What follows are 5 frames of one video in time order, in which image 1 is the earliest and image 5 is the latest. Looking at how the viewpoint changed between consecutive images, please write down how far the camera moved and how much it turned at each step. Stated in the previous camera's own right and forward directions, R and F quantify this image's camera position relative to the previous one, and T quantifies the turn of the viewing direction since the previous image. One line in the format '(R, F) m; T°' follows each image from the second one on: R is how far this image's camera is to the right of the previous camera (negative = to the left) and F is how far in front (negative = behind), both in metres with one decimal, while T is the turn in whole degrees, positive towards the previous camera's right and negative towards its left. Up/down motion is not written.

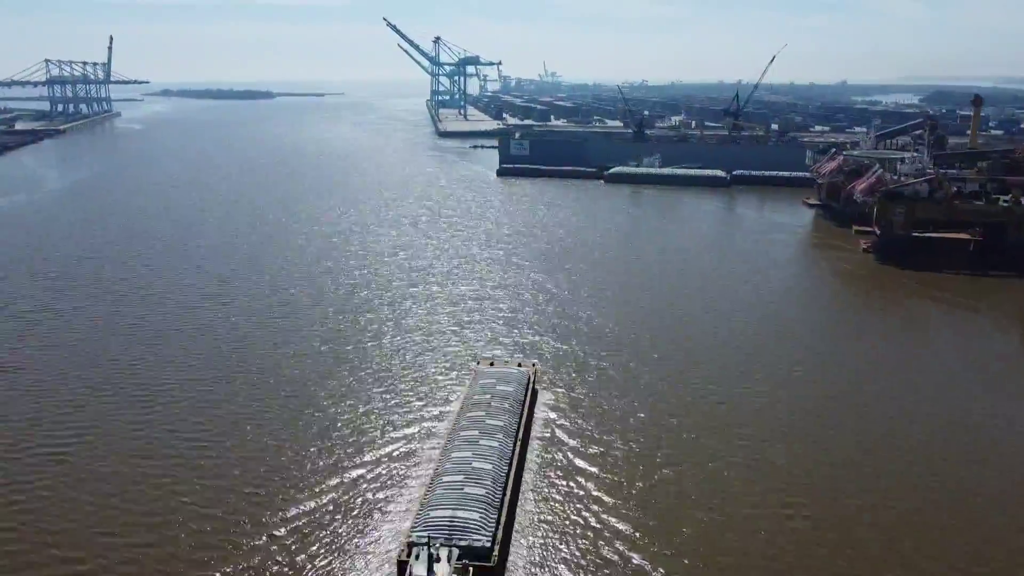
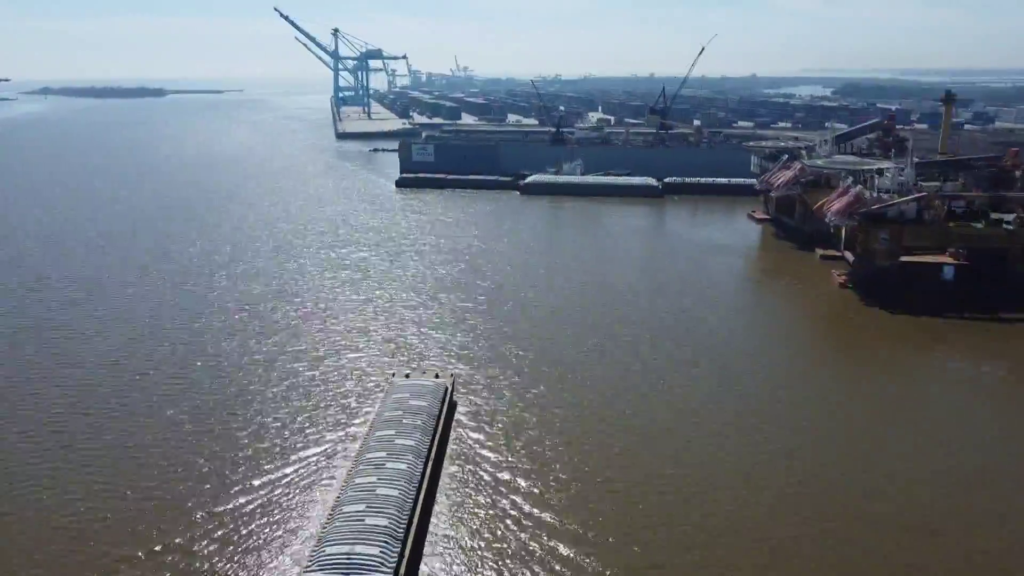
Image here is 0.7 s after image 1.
(+0.1, +1.2) m; +6°
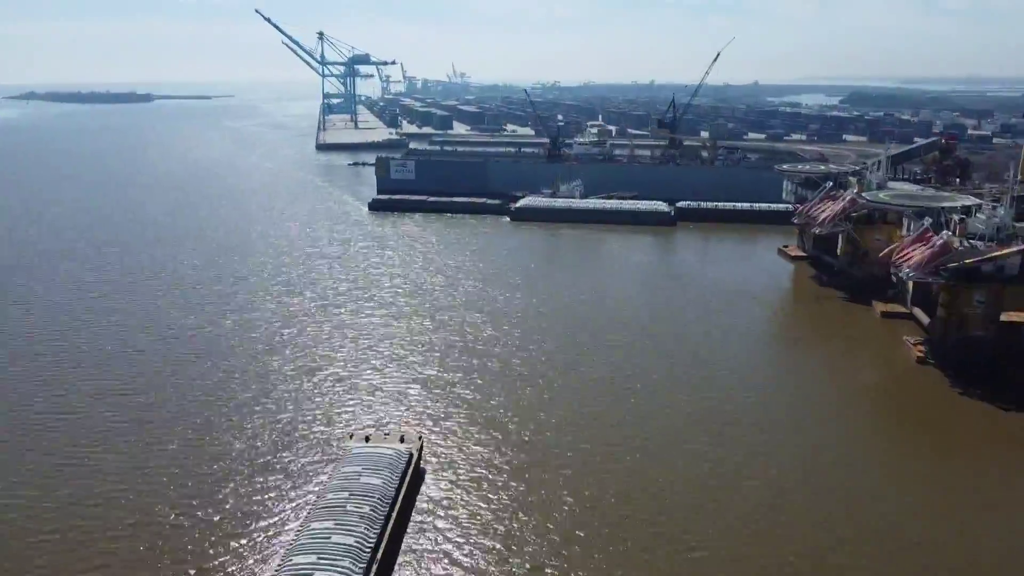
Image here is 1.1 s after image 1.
(+0.1, +1.0) m; 0°
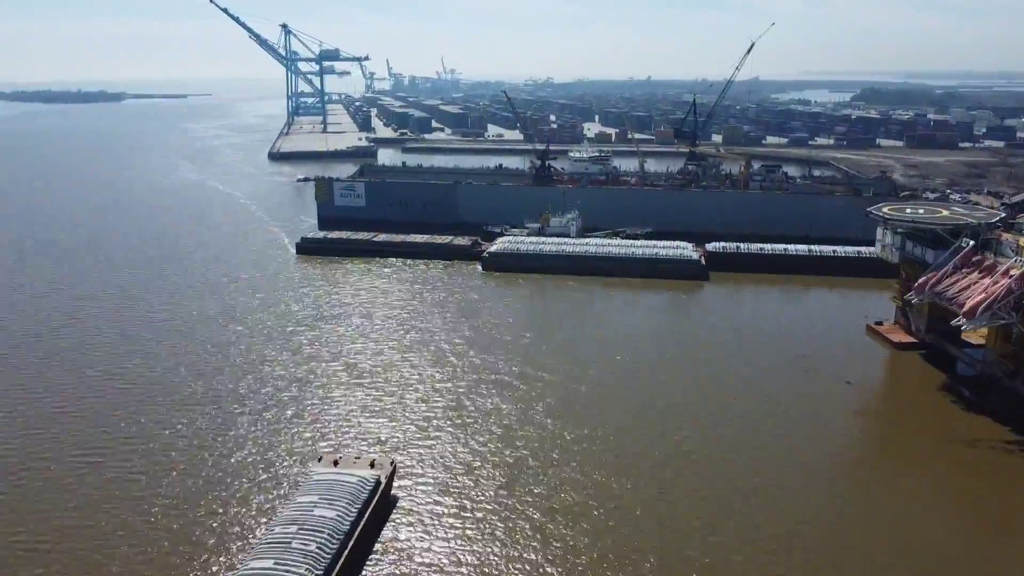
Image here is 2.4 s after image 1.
(+0.1, +1.7) m; 0°
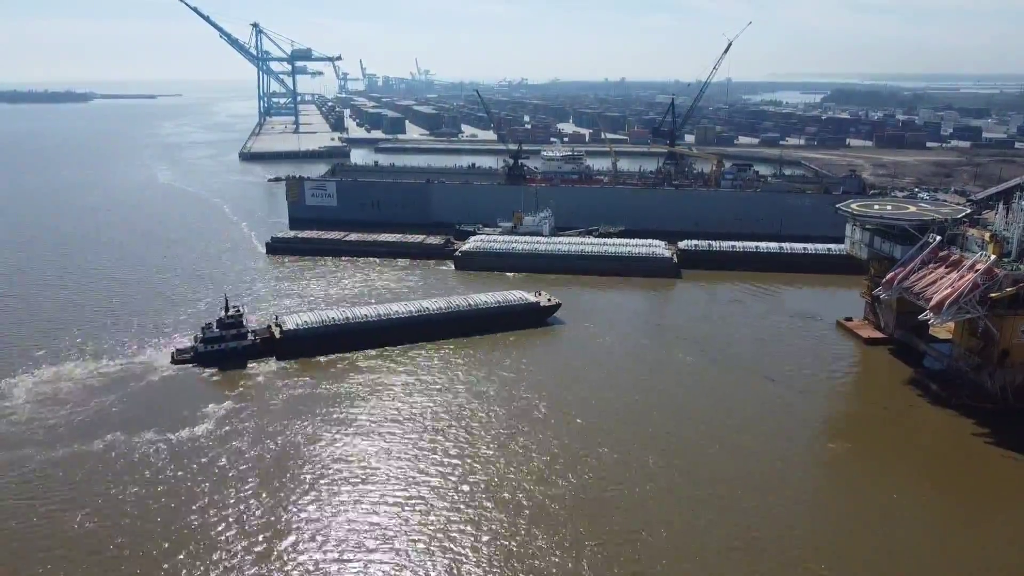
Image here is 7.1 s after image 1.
(0.0, 0.0) m; +2°
